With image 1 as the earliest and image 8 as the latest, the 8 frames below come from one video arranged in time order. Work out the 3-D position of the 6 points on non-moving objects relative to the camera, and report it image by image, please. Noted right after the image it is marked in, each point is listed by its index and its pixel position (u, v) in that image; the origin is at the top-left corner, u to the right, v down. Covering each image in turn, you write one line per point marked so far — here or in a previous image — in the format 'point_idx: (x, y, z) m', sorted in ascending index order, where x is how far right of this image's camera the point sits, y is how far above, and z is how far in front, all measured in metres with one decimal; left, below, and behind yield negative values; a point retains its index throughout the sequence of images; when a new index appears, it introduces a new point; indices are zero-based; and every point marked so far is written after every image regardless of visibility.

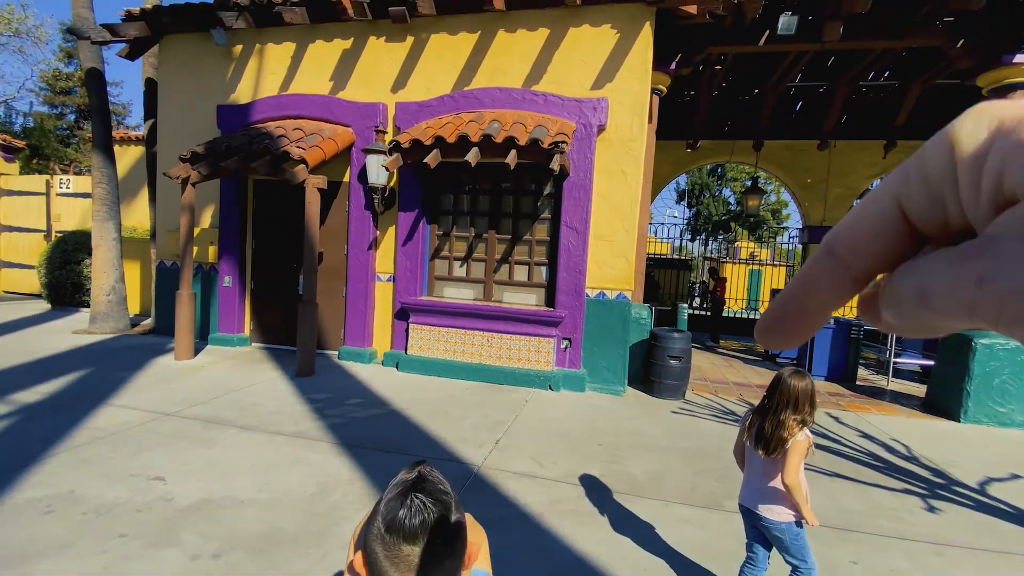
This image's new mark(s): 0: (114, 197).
0: (-6.4, +1.5, +7.7) m
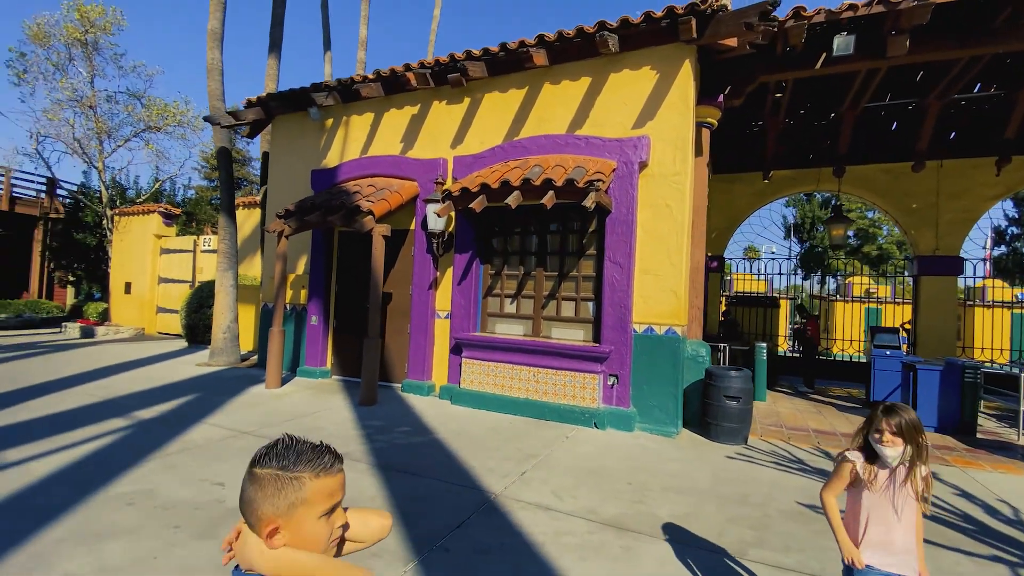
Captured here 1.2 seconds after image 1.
0: (-5.3, +0.7, +9.2) m
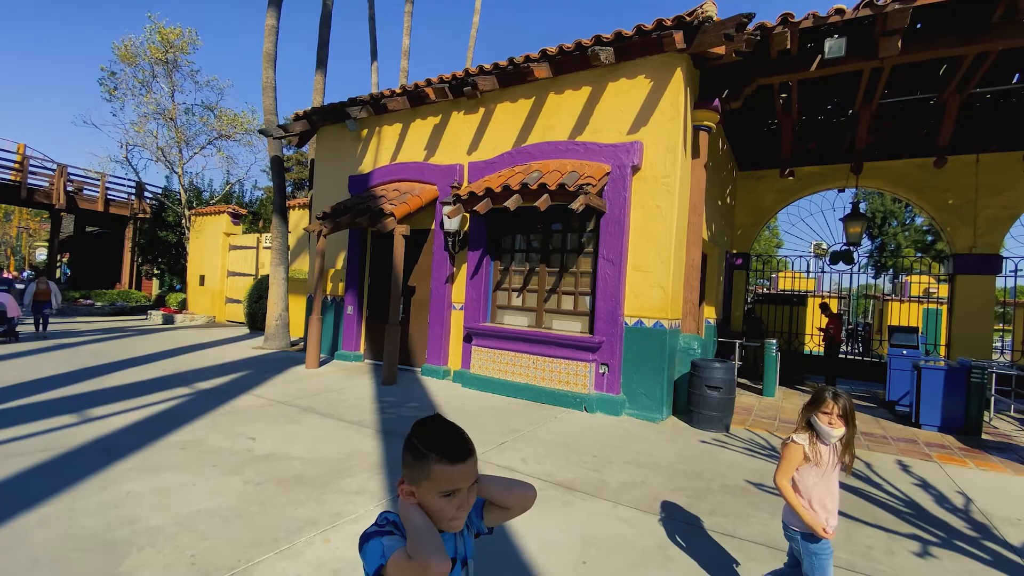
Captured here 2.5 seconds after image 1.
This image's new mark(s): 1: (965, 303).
0: (-4.9, +0.9, +10.4) m
1: (+8.8, -0.3, +9.3) m
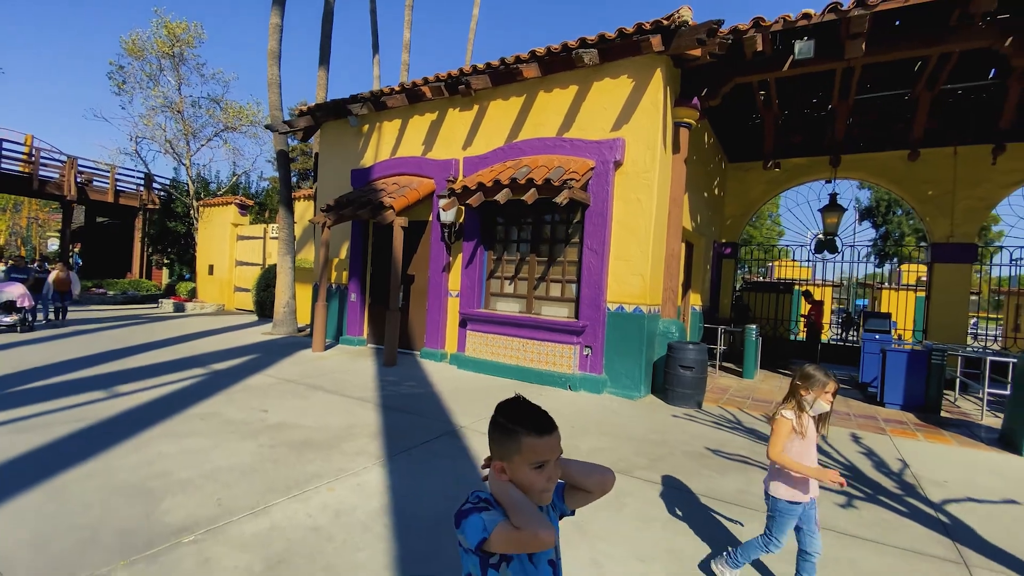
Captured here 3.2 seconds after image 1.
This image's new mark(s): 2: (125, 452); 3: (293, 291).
0: (-5.0, +1.2, +10.9) m
1: (+8.7, 0.0, +9.6) m
2: (-3.3, -1.4, +4.0) m
3: (-5.0, -0.1, +10.9) m
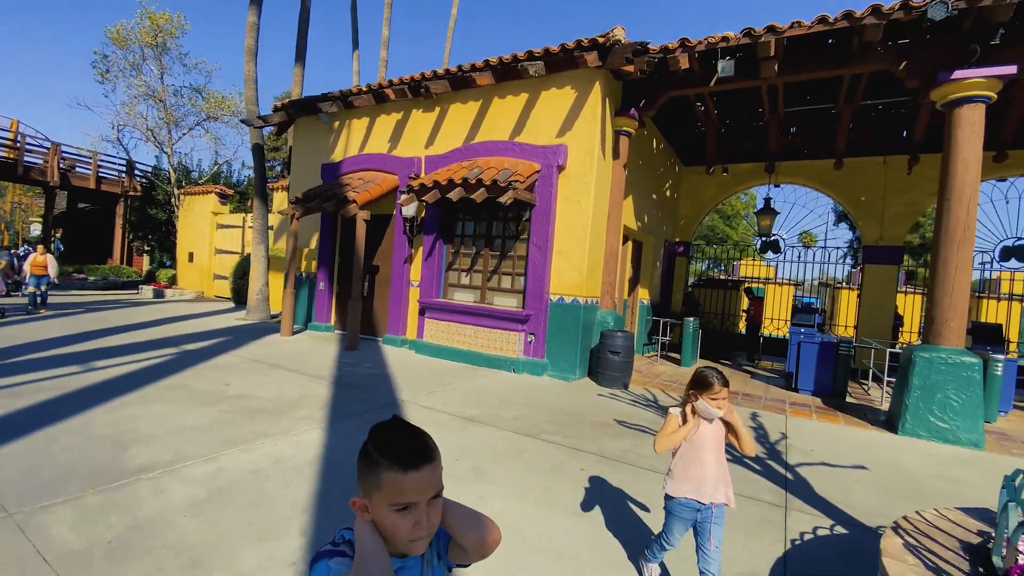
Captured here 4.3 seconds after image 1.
0: (-5.9, +1.4, +11.4) m
1: (+7.8, 0.0, +10.5) m
2: (-4.0, -1.2, +4.6) m
3: (-5.8, +0.2, +11.4) m
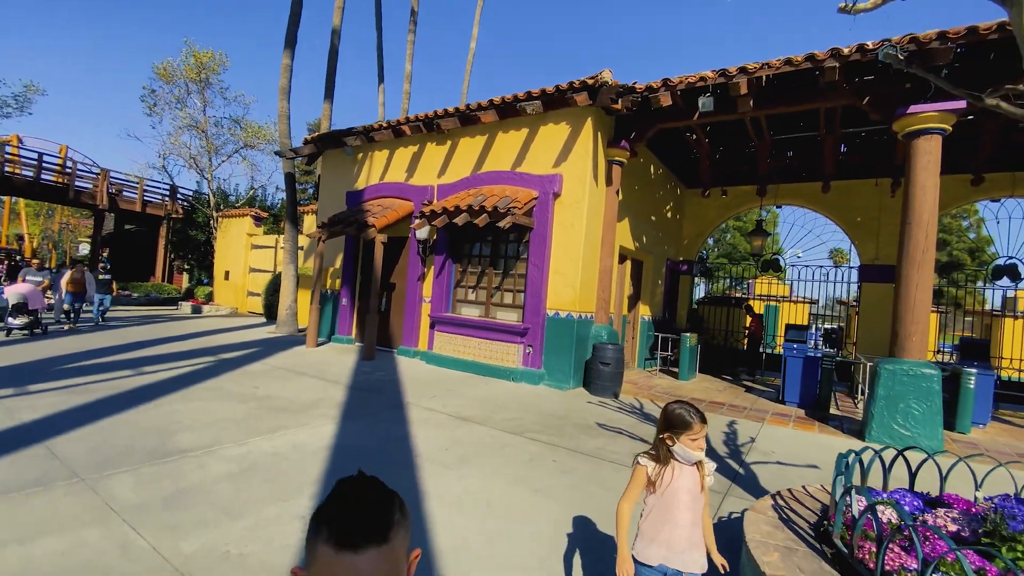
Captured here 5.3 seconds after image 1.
0: (-5.6, +1.0, +12.4) m
1: (+8.0, -0.4, +10.8) m
2: (-4.1, -1.4, +5.5) m
3: (-5.6, -0.2, +12.4) m
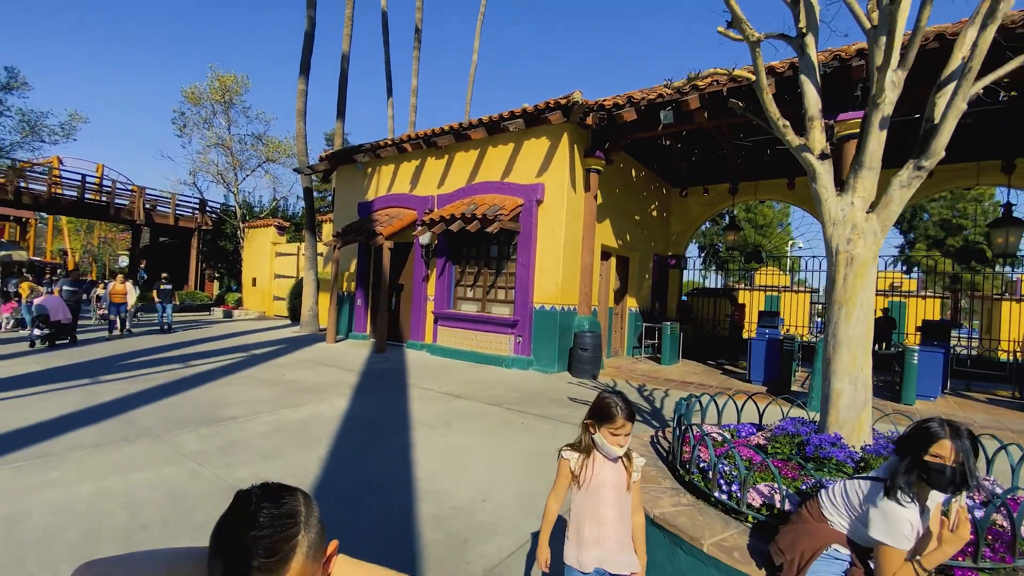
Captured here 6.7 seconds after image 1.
0: (-5.7, +0.9, +13.7) m
1: (+7.9, -0.1, +11.5) m
2: (-4.4, -1.4, +6.7) m
3: (-5.6, -0.3, +13.7) m
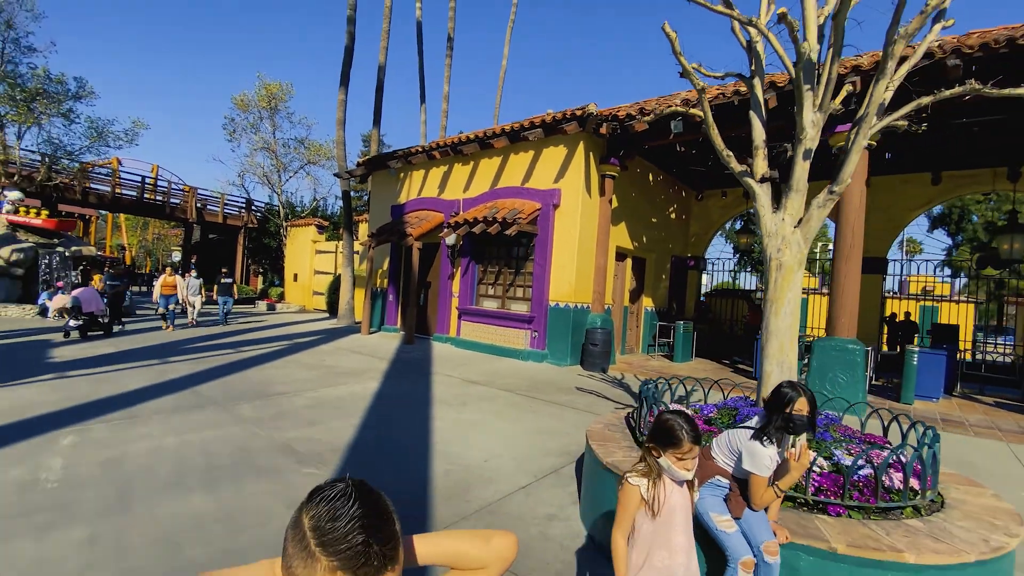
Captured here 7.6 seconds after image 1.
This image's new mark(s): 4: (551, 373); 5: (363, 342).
0: (-5.0, +1.1, +14.8) m
1: (+8.4, -0.2, +11.7) m
2: (-4.2, -1.4, +7.7) m
3: (-4.9, -0.2, +14.7) m
4: (+0.7, -1.5, +8.7) m
5: (-3.5, -1.3, +11.2) m
